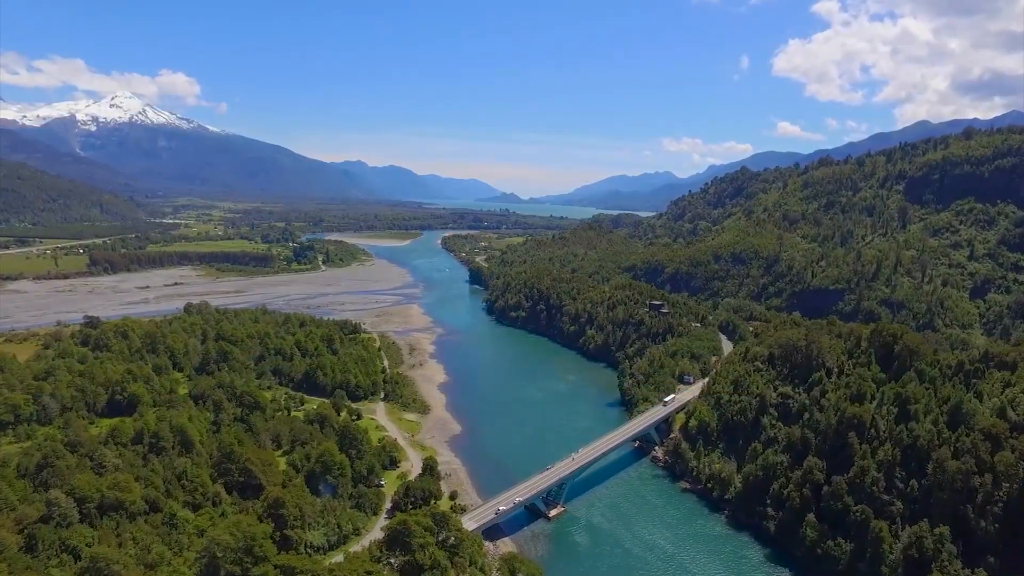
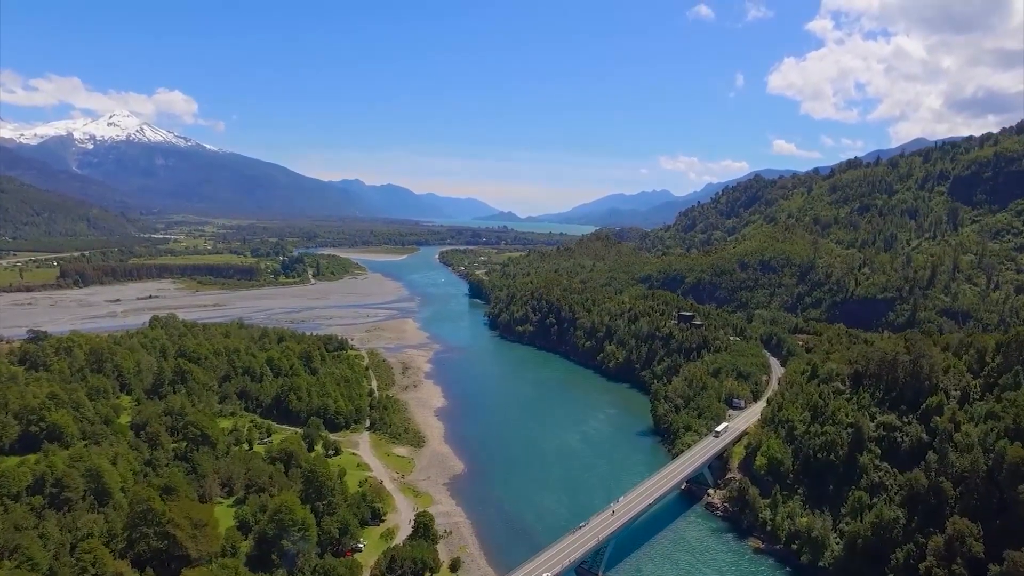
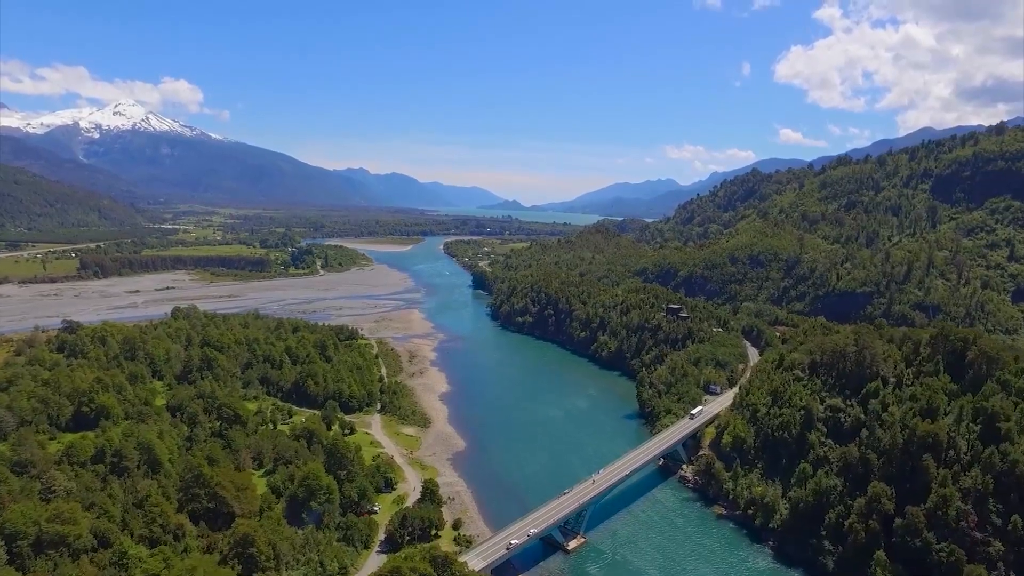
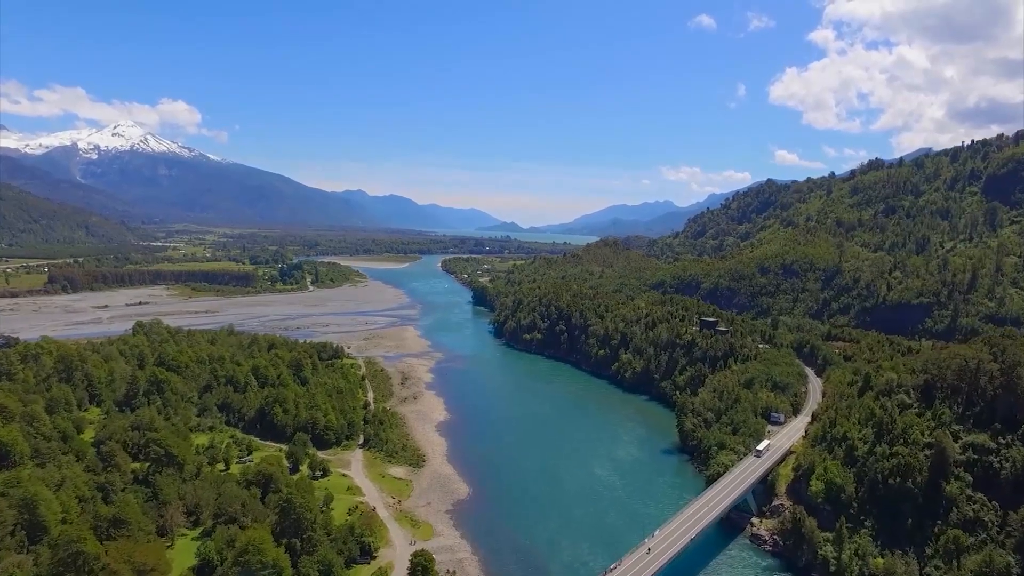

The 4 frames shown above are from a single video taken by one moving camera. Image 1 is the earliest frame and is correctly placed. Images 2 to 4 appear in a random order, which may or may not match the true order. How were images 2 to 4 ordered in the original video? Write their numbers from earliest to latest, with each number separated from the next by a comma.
3, 2, 4
